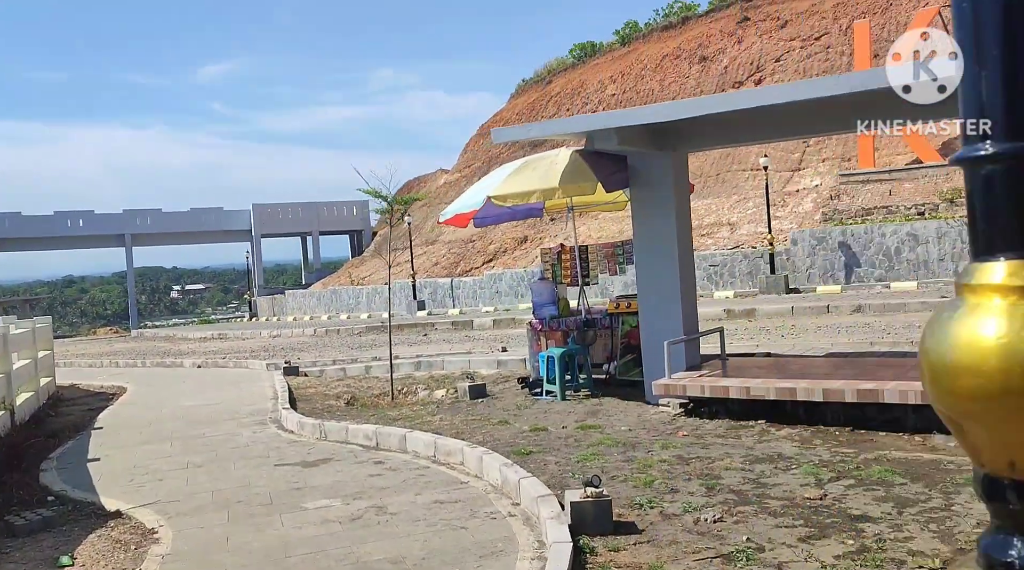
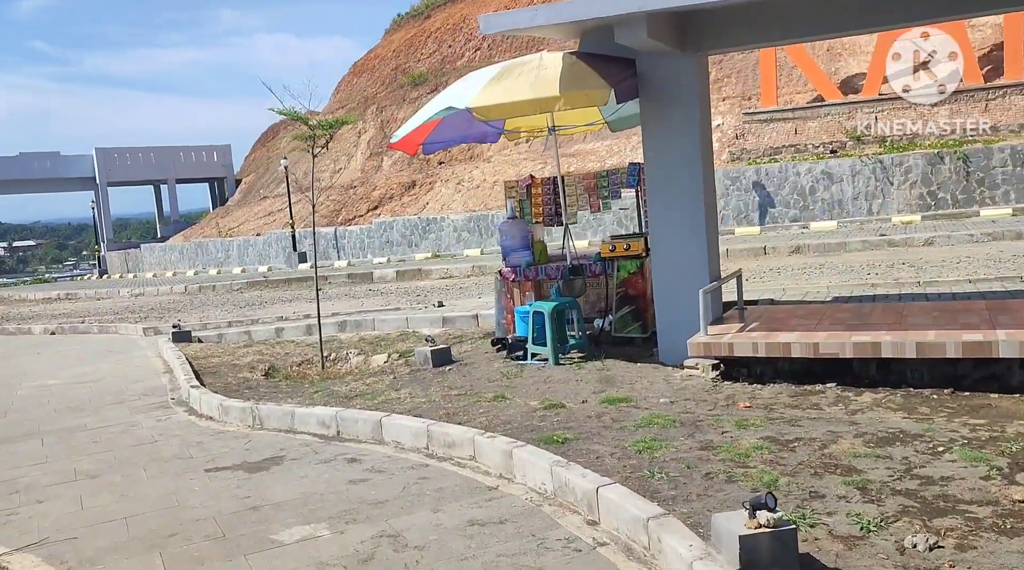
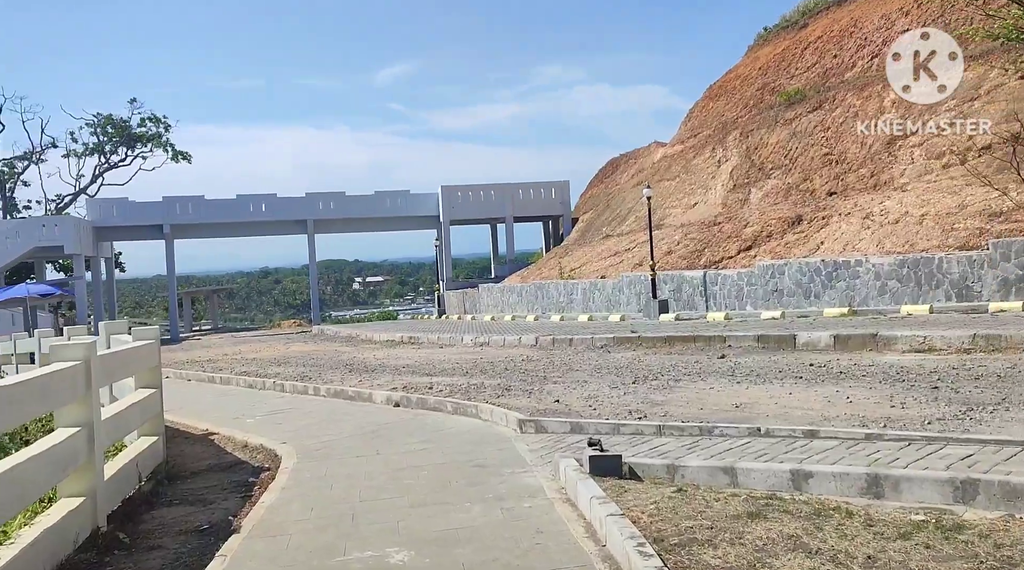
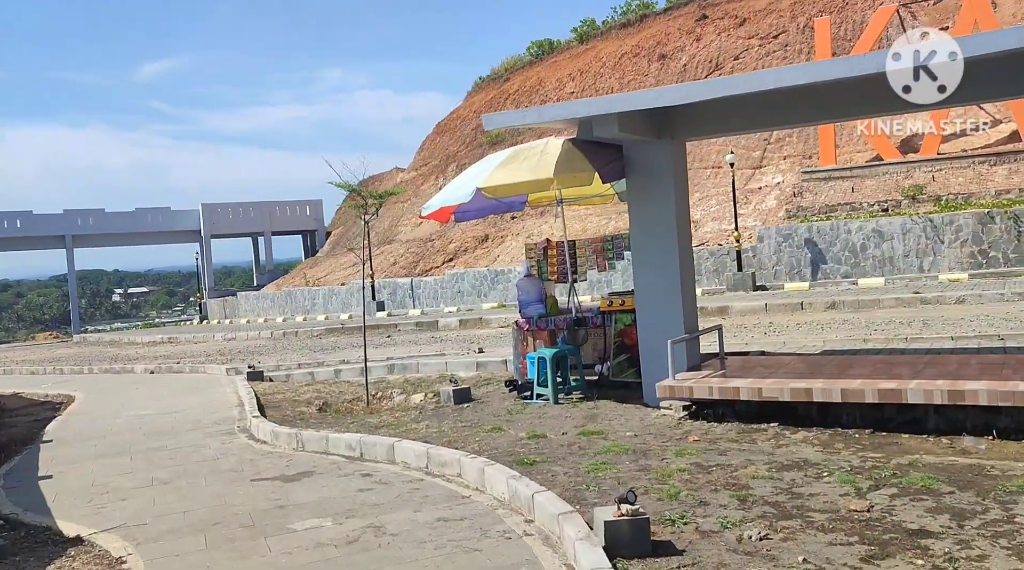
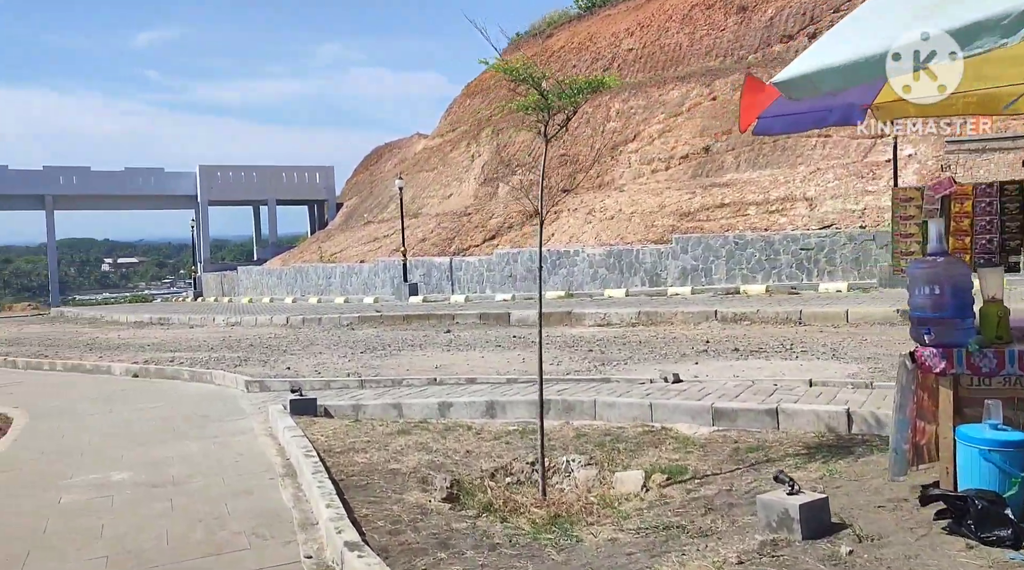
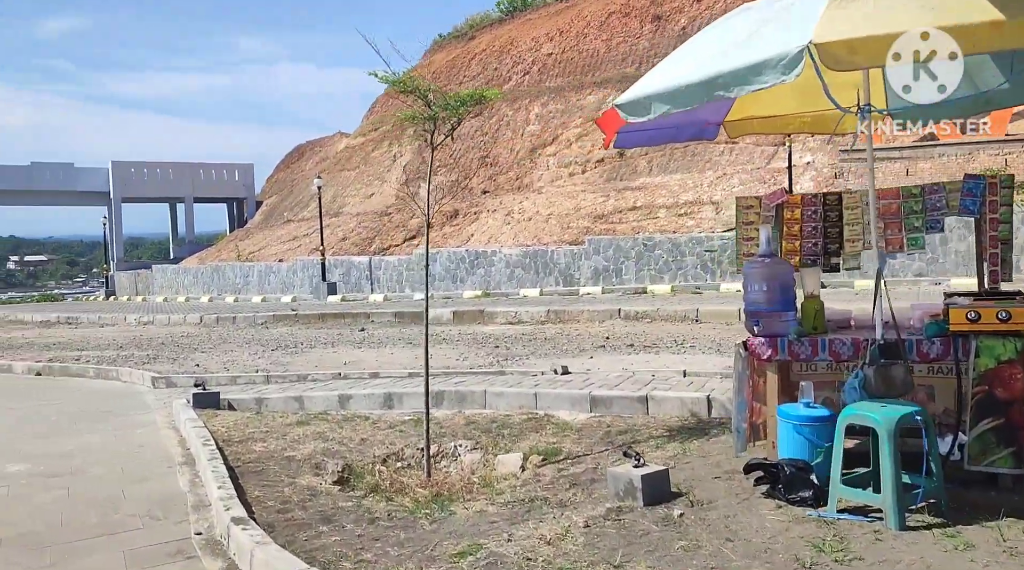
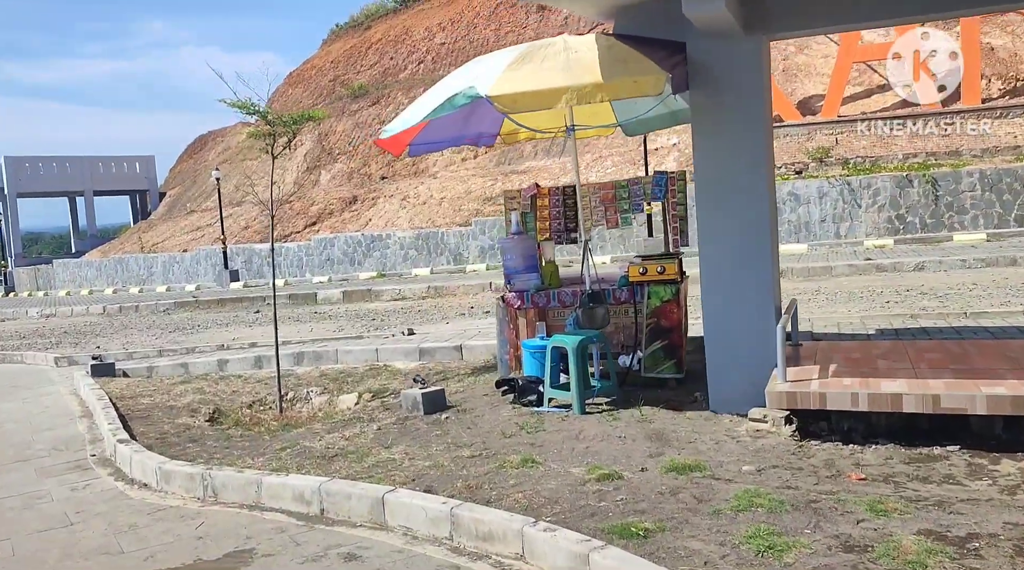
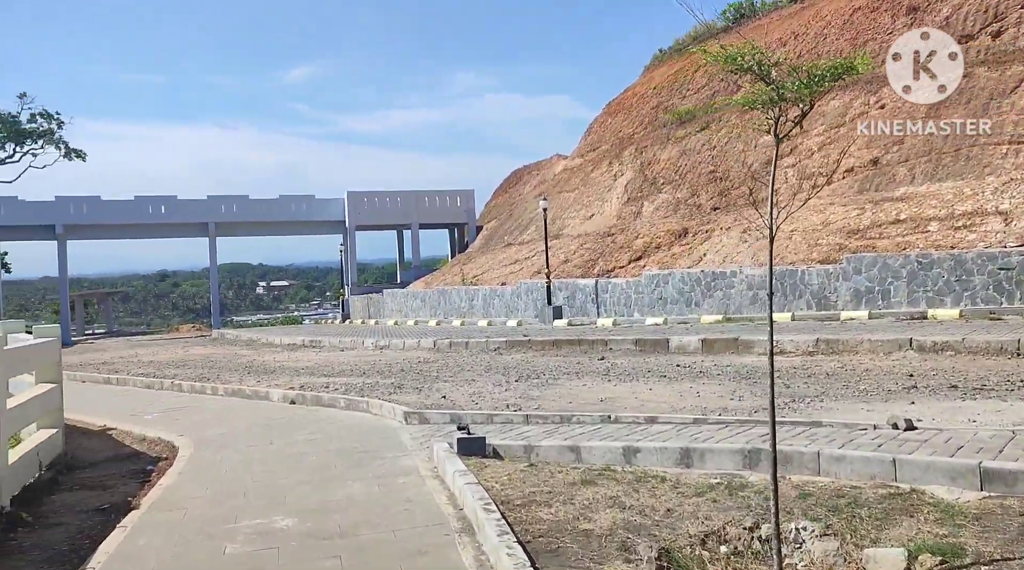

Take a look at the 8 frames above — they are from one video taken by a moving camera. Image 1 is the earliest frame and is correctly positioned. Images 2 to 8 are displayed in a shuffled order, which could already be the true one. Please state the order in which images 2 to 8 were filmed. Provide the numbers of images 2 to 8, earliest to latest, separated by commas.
4, 2, 7, 6, 5, 8, 3
